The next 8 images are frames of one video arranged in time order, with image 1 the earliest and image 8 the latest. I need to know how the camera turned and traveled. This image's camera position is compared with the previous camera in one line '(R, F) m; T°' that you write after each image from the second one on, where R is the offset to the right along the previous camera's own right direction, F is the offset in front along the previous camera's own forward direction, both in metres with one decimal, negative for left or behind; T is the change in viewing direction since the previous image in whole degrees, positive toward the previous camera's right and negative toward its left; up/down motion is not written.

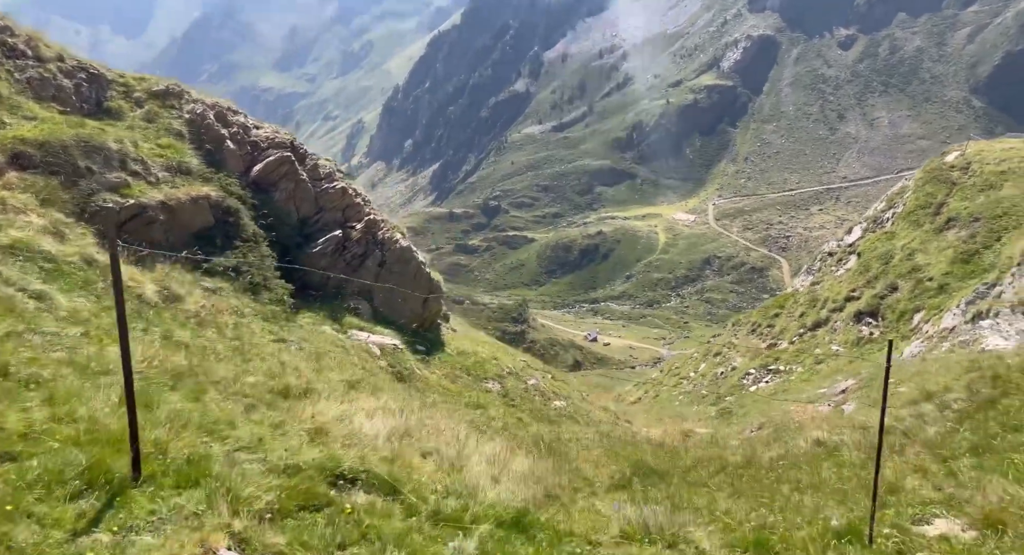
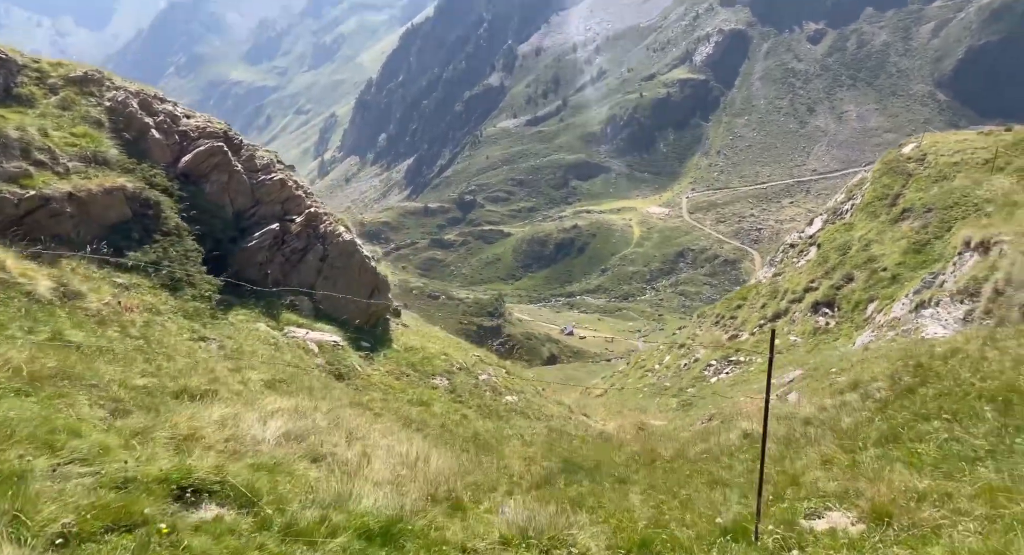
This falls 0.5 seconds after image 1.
(+1.3, +0.4) m; +2°
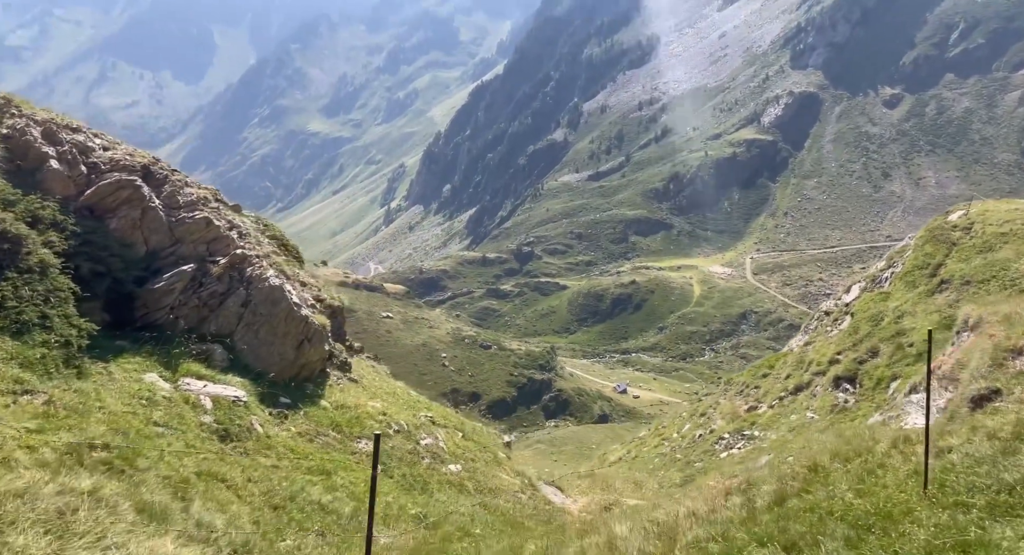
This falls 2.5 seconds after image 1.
(+4.7, +3.1) m; -5°
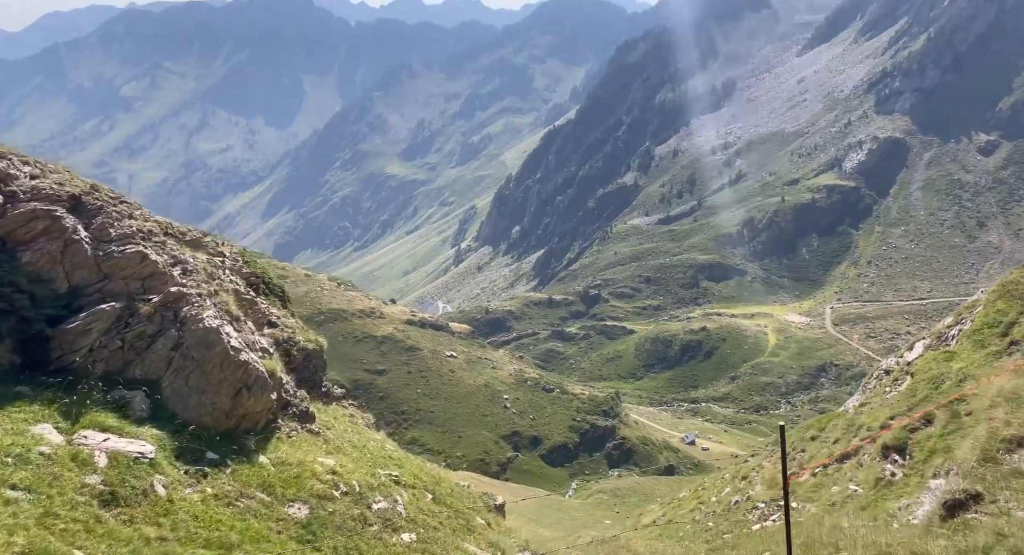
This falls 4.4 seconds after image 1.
(+4.0, +3.7) m; -5°
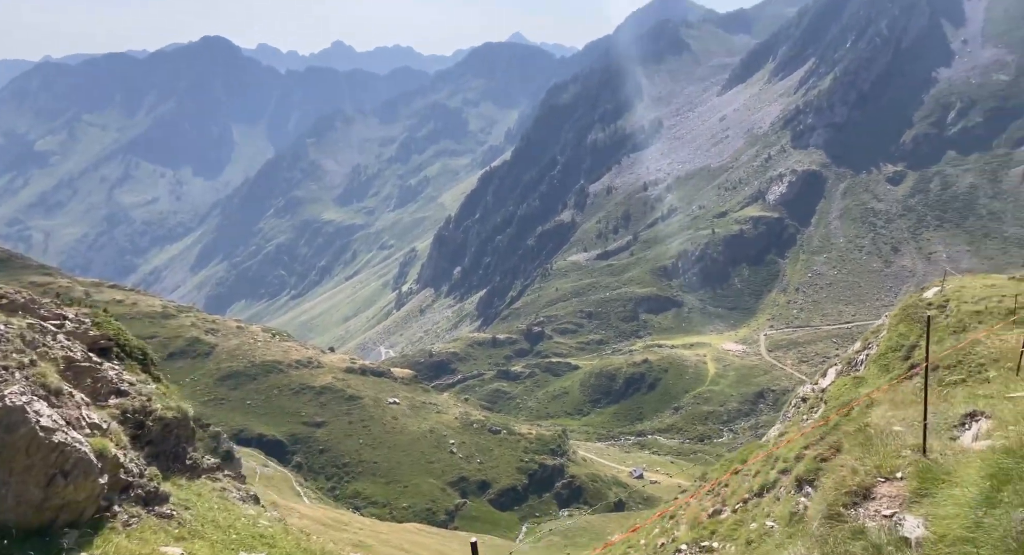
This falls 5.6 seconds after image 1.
(+2.0, -0.5) m; +4°
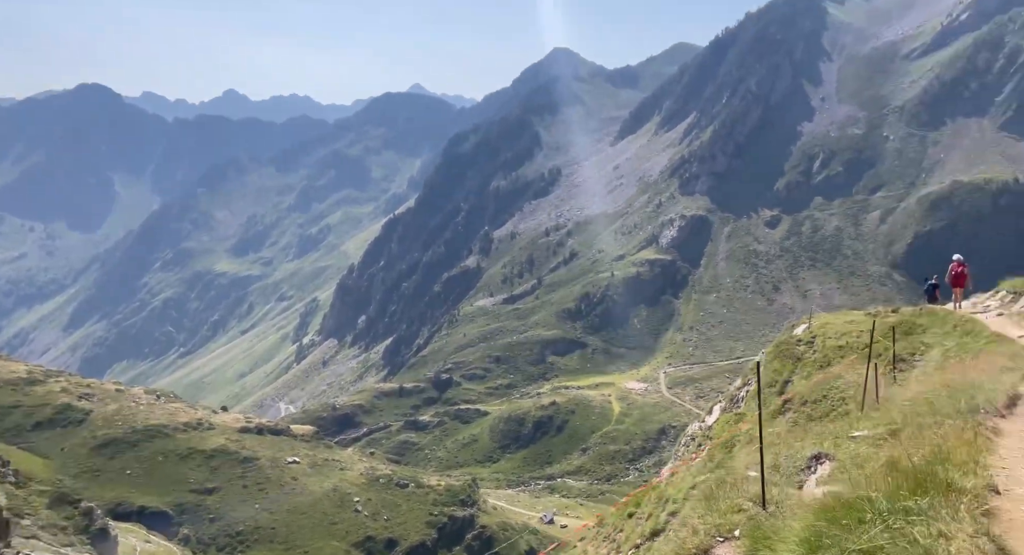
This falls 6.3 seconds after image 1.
(+1.5, -1.6) m; +7°
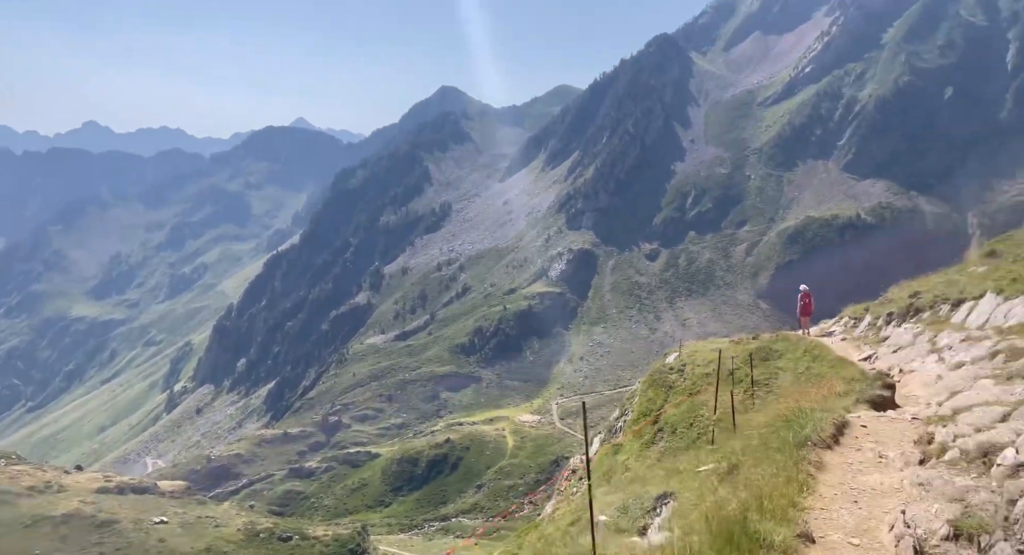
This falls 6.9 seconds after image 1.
(+2.1, +1.4) m; +7°
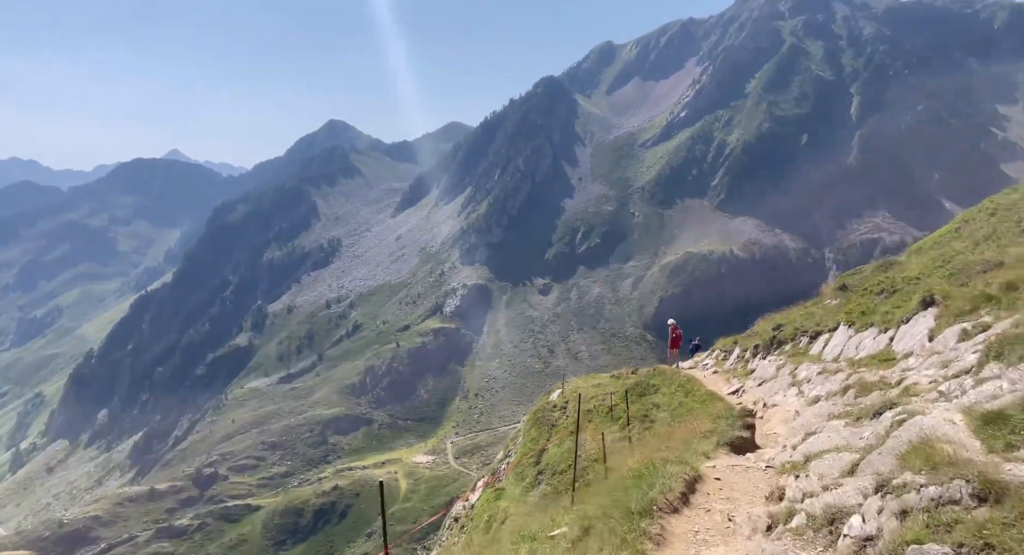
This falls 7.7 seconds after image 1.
(+2.2, +3.1) m; +7°
